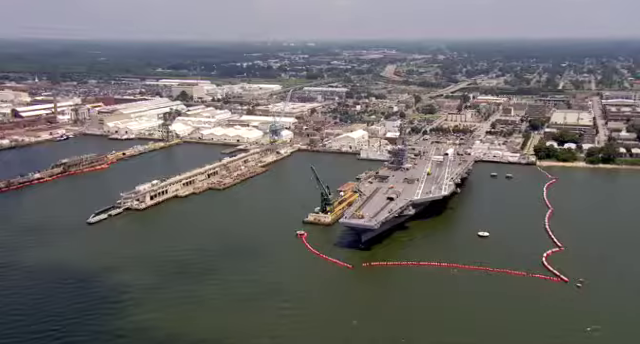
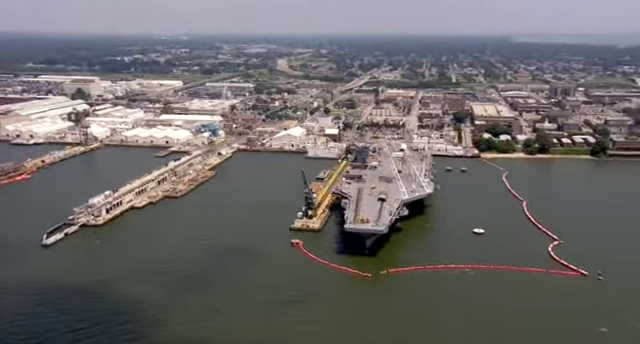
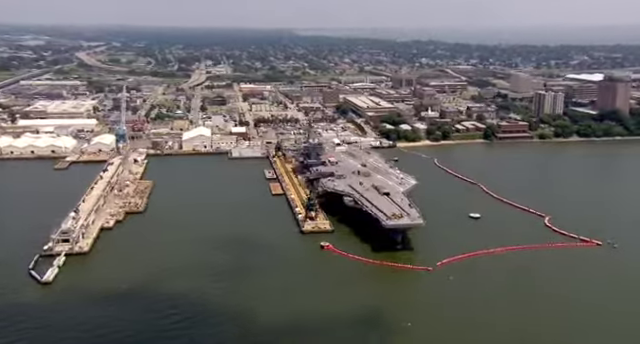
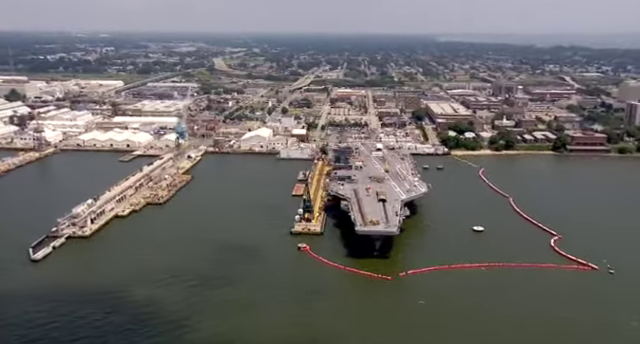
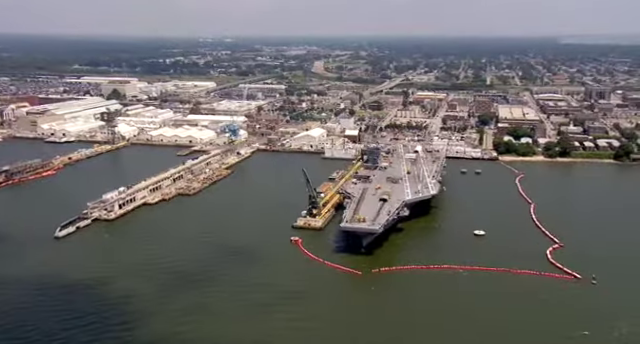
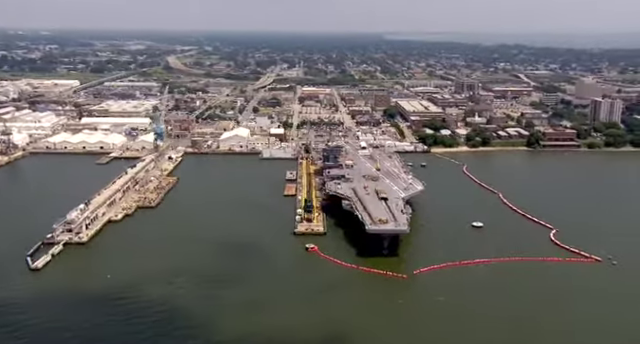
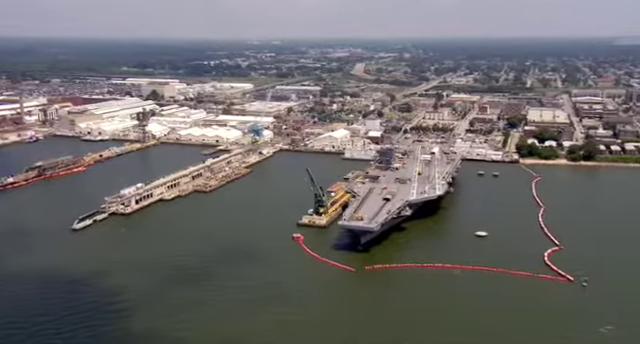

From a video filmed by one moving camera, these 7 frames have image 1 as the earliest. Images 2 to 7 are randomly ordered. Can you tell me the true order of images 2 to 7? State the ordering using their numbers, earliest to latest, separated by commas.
7, 5, 2, 4, 6, 3
